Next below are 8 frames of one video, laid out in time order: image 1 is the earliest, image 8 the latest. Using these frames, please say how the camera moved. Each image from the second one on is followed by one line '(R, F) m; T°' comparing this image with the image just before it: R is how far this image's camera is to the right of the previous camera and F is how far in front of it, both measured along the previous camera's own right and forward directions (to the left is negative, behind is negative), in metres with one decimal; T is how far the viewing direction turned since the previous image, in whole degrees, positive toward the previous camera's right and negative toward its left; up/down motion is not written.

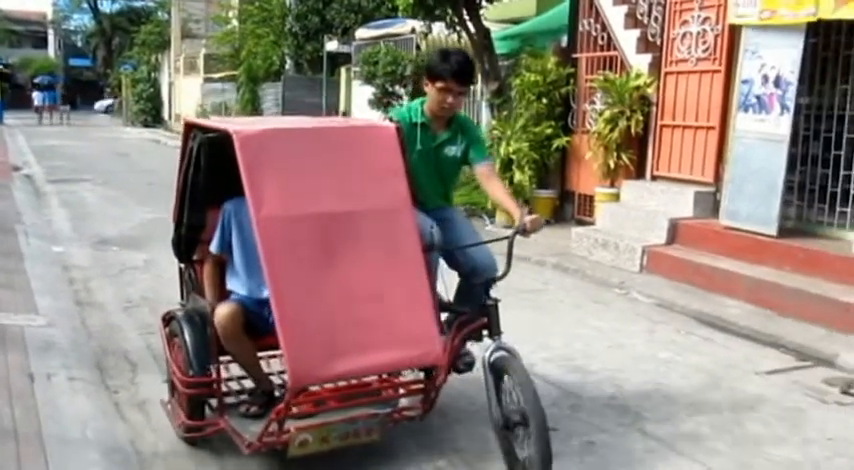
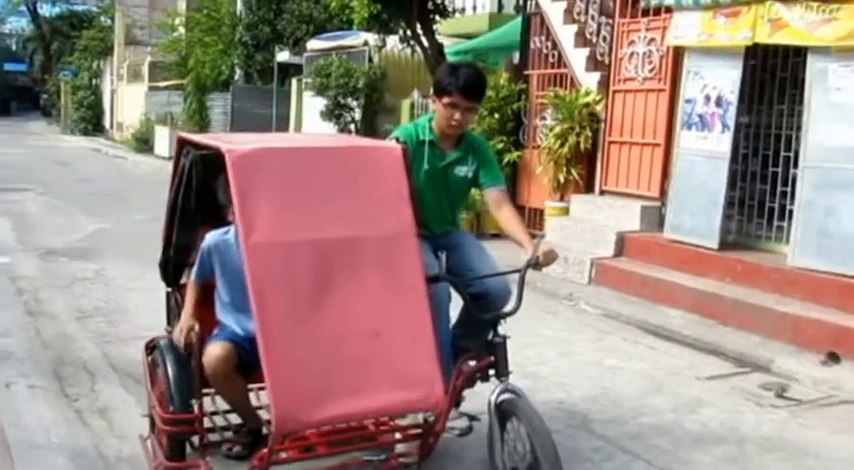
(-0.1, -0.2) m; +3°
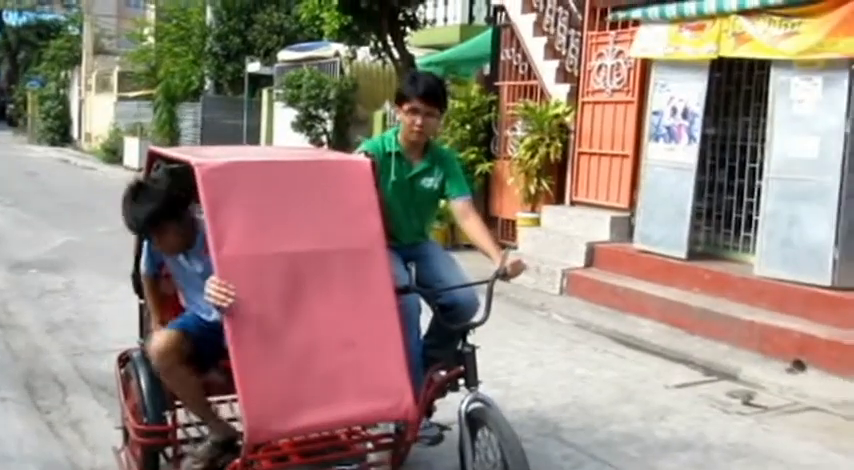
(0.0, 0.0) m; +2°
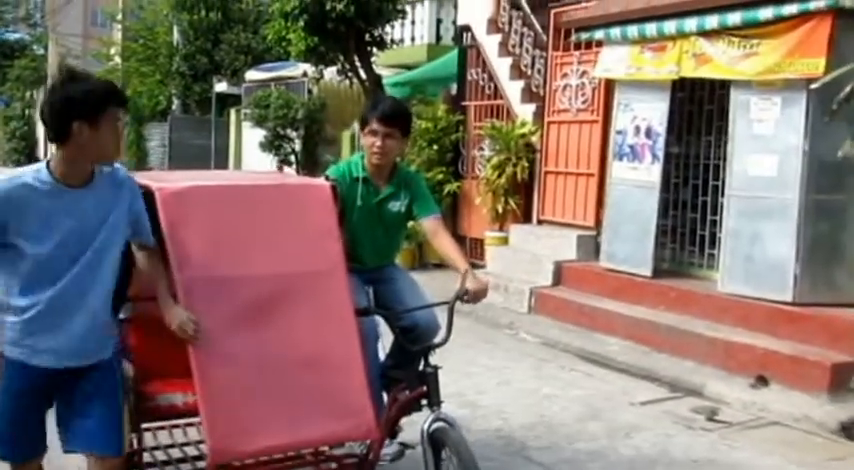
(0.0, 0.0) m; +2°
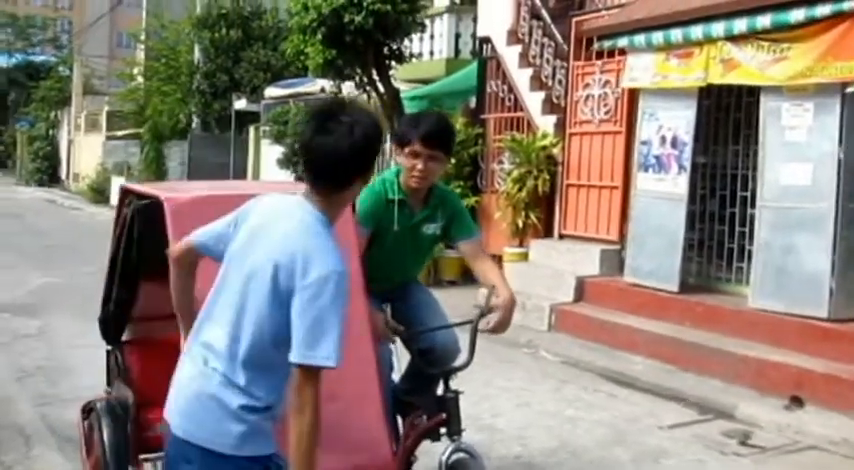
(0.0, +0.3) m; -1°
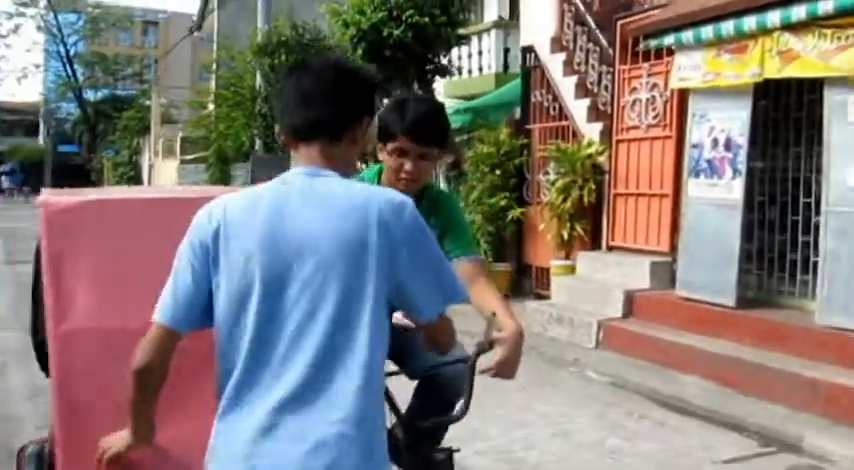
(+0.2, +0.5) m; -4°
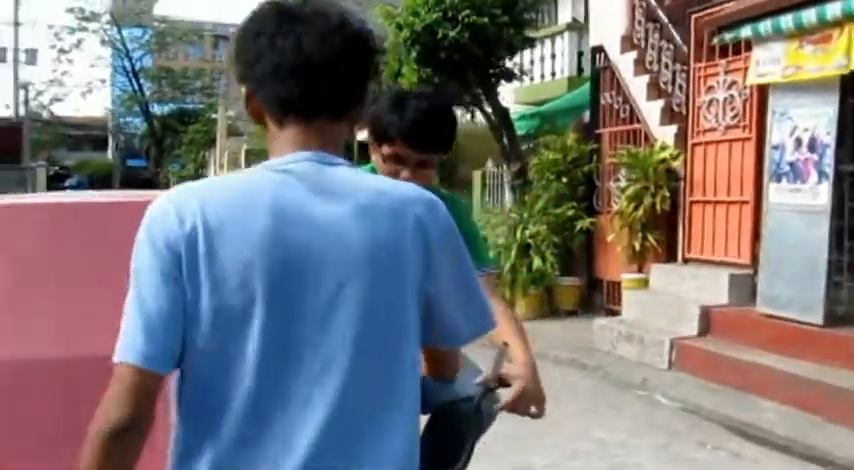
(+0.2, +0.4) m; -5°
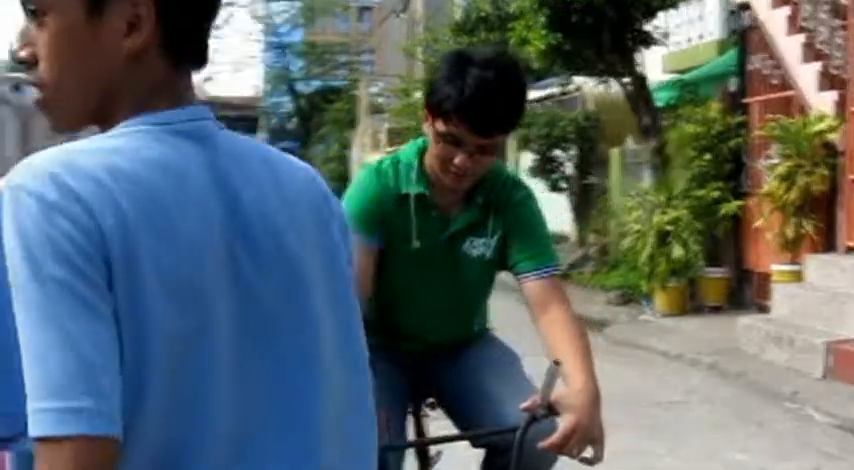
(+1.0, +0.9) m; -13°
